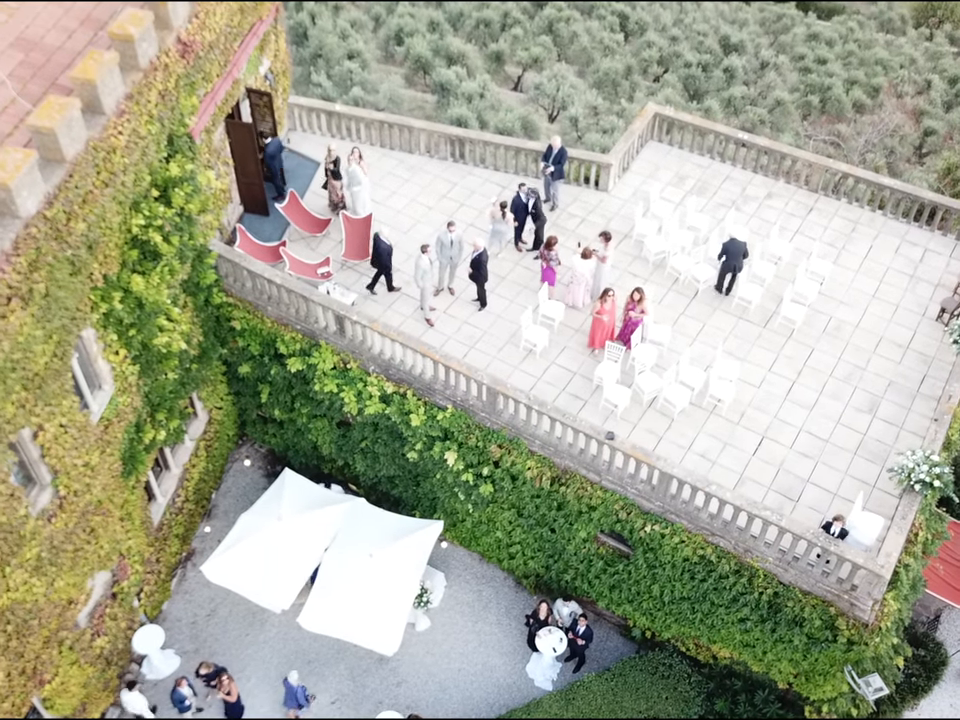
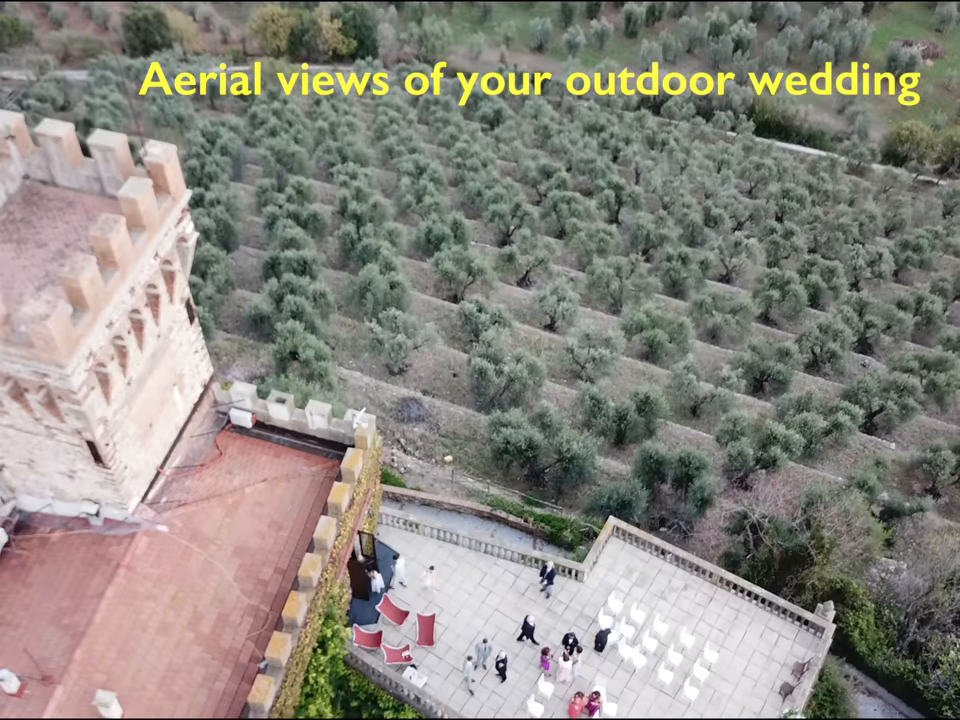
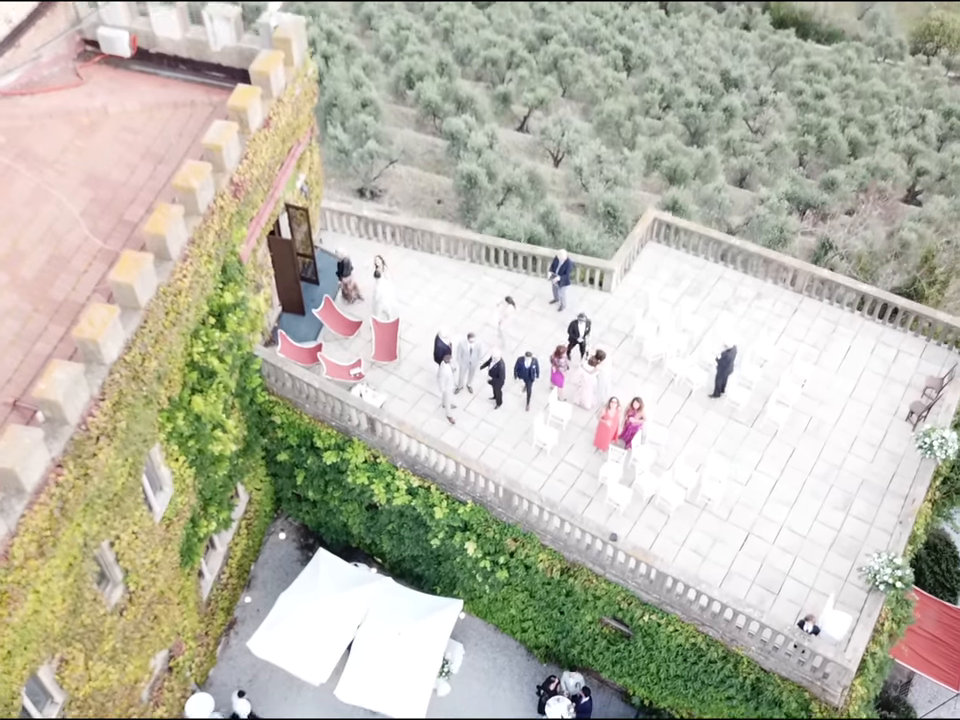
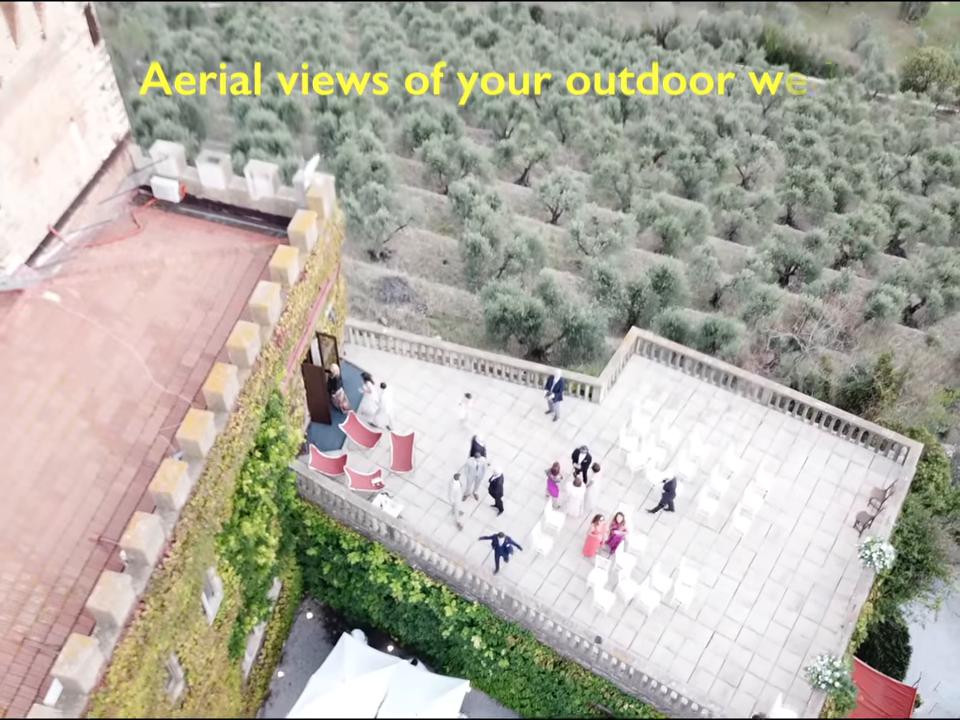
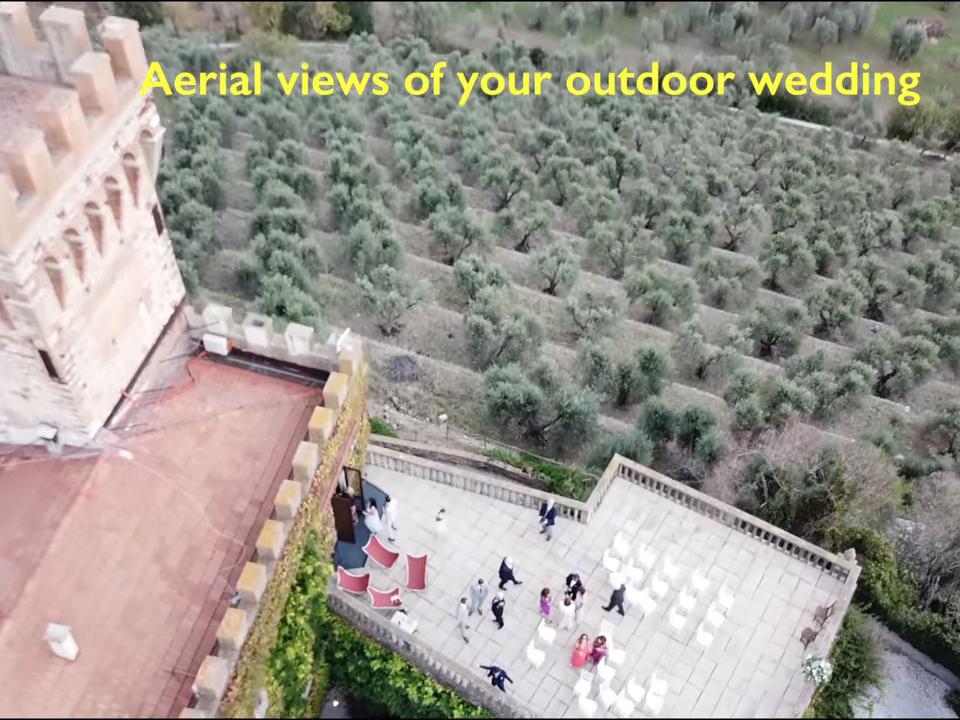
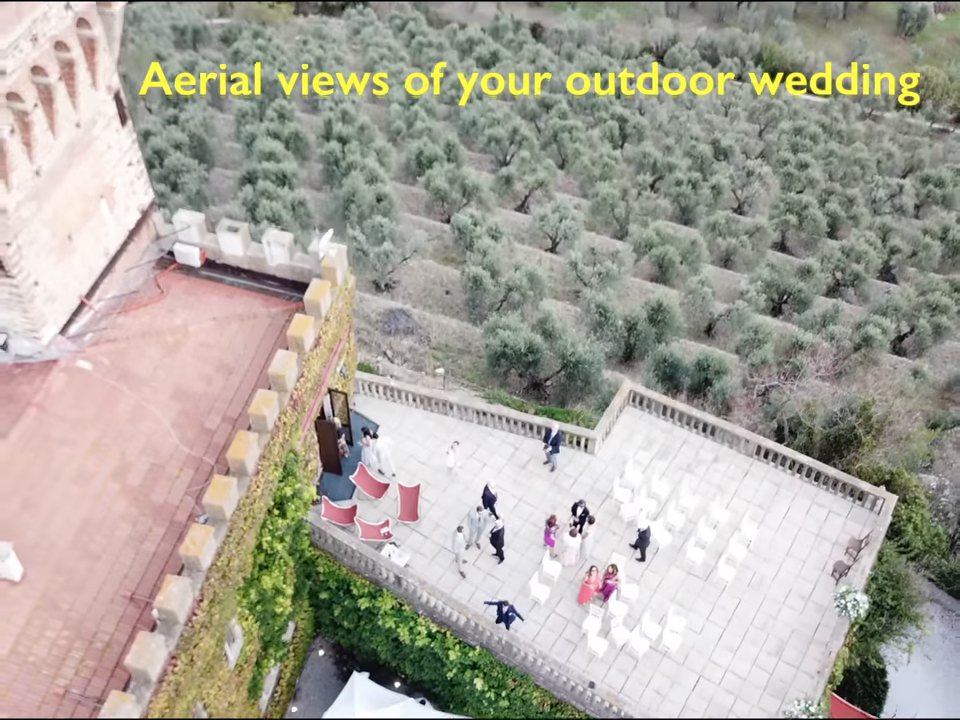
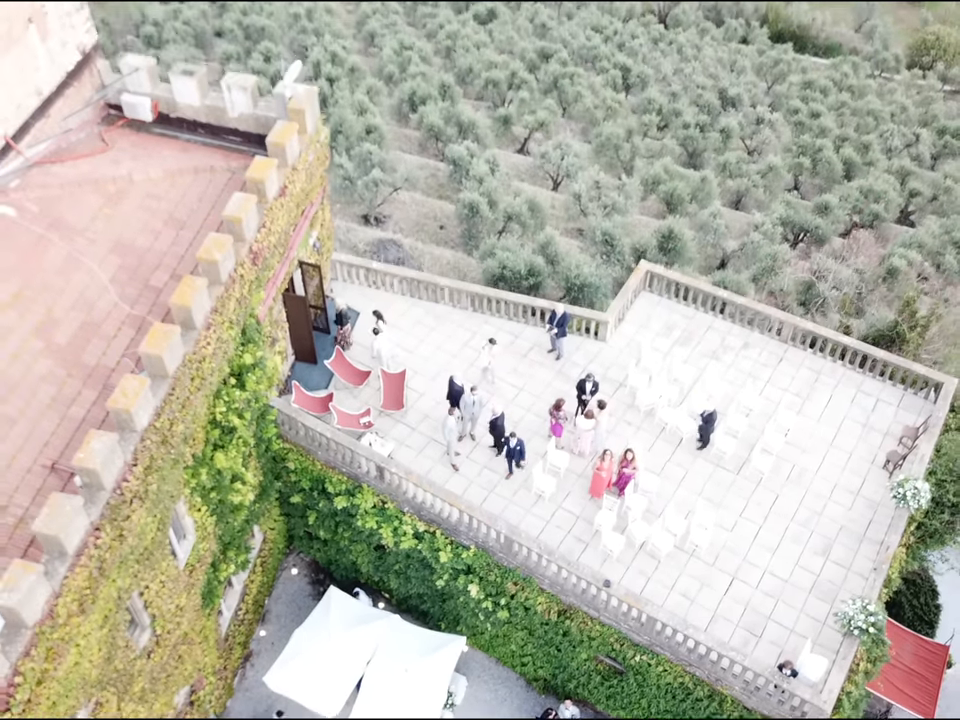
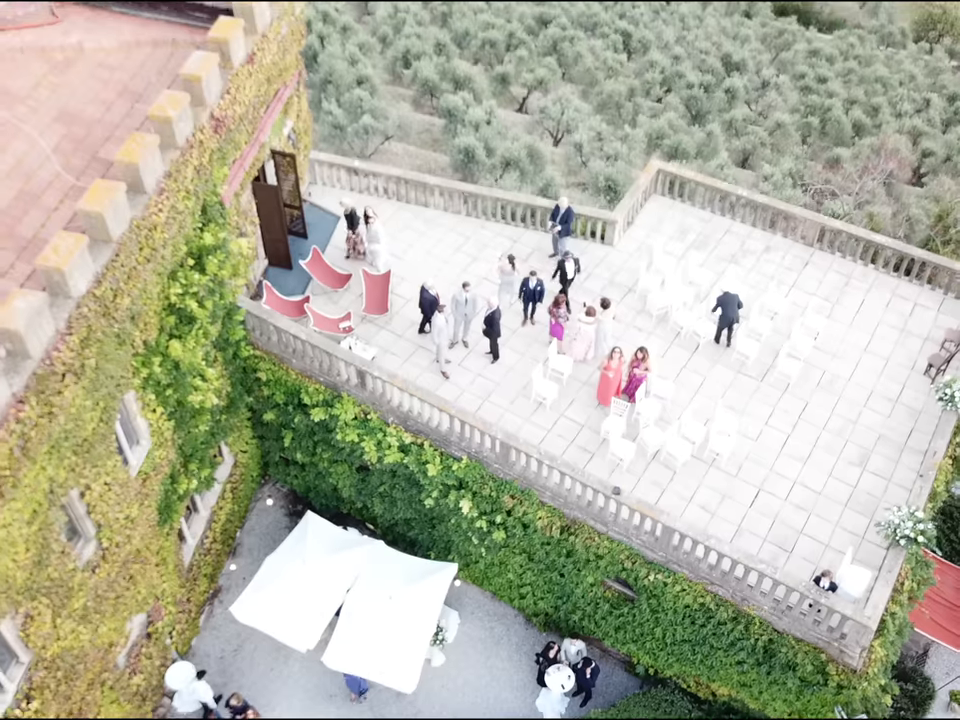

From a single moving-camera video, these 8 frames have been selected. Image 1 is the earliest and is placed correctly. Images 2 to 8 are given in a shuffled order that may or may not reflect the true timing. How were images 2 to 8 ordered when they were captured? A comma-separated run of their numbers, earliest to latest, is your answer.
8, 3, 7, 4, 6, 5, 2
